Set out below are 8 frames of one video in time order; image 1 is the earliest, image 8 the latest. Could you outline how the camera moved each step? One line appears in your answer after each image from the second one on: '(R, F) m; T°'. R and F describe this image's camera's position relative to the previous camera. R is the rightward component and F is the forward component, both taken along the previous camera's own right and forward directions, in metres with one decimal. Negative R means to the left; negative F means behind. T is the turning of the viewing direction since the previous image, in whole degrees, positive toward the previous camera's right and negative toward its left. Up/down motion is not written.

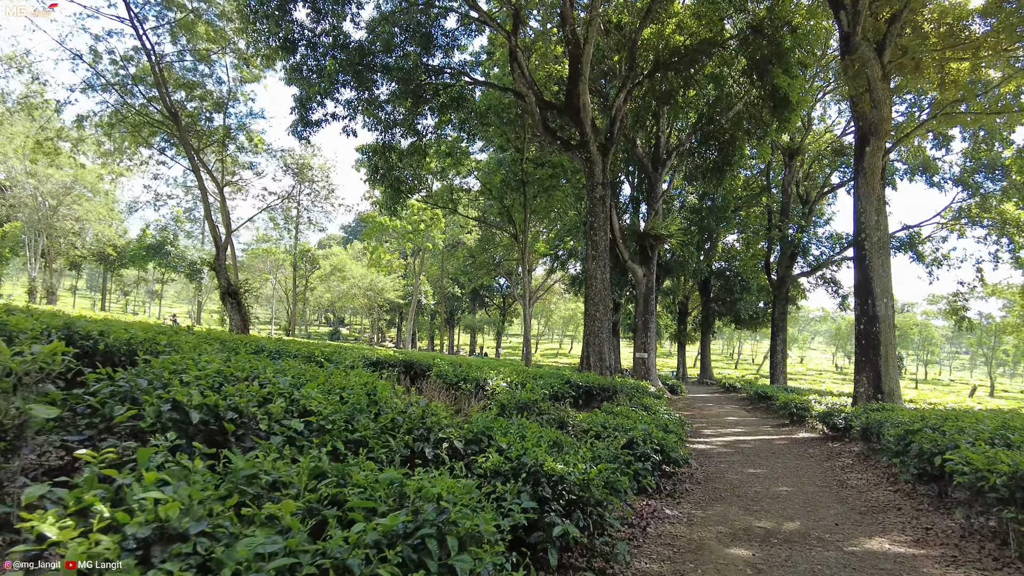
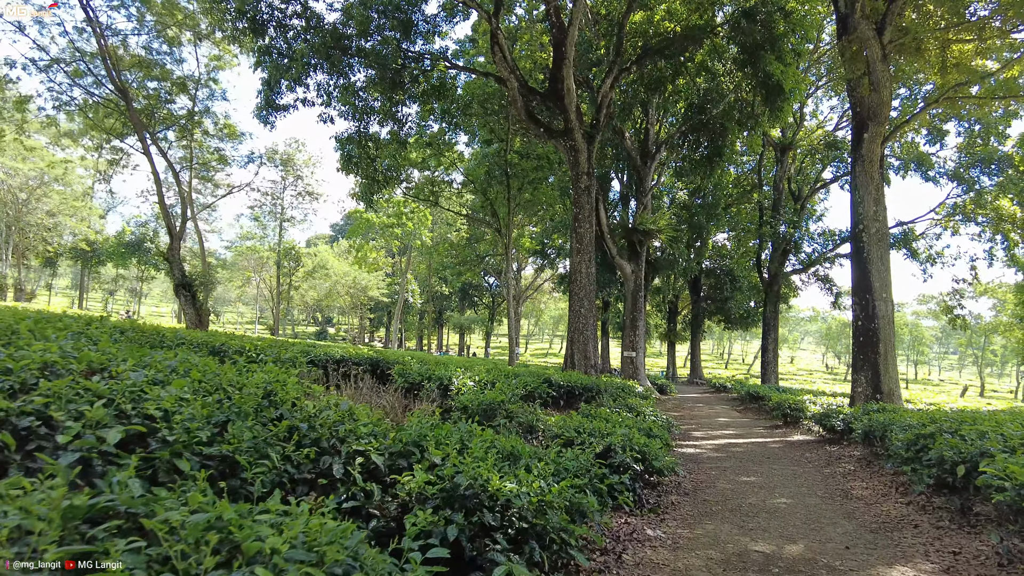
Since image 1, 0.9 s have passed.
(+0.3, +0.6) m; +1°
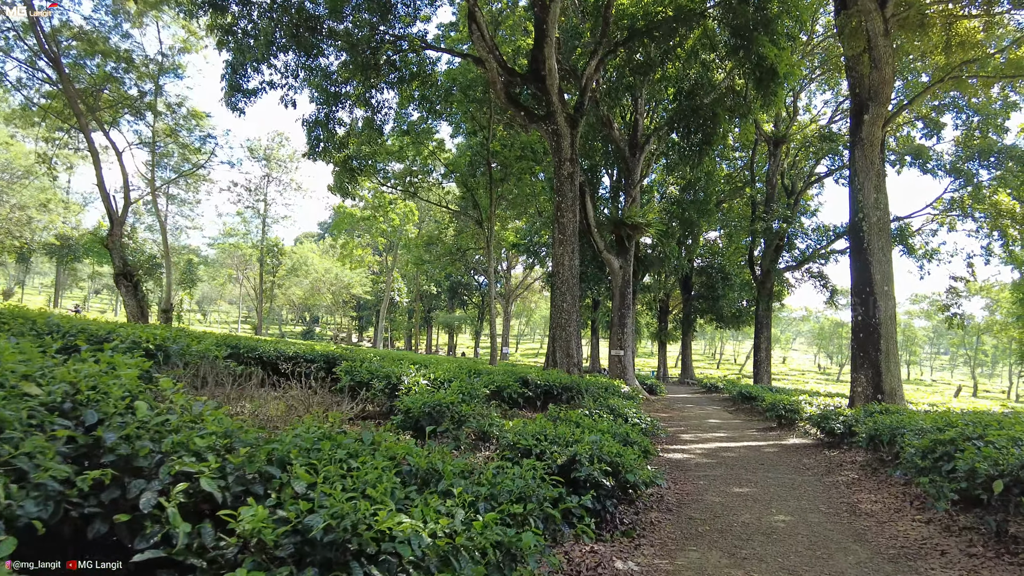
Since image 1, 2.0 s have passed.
(+0.3, +0.7) m; +1°
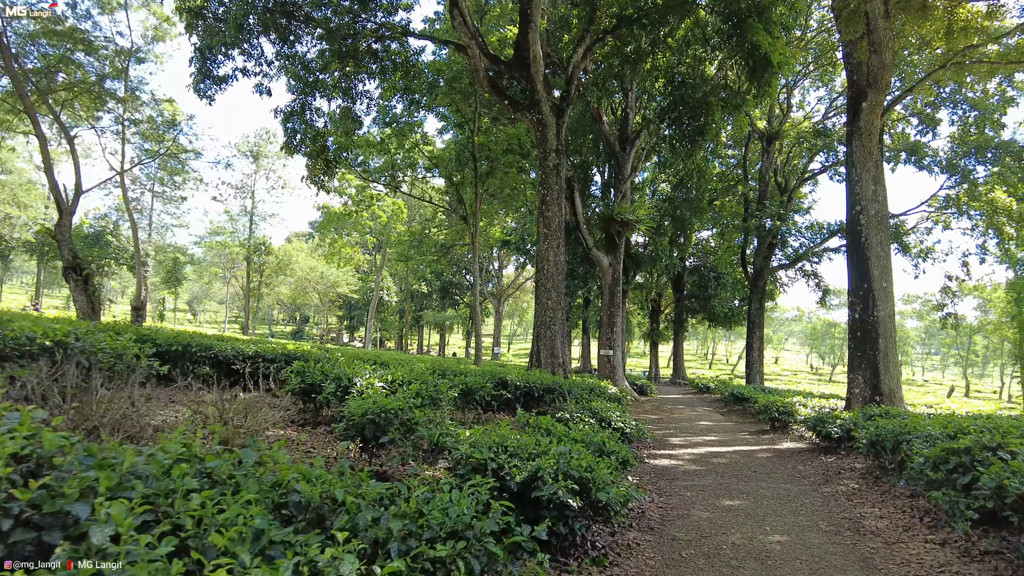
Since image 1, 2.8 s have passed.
(+0.2, +0.5) m; +1°
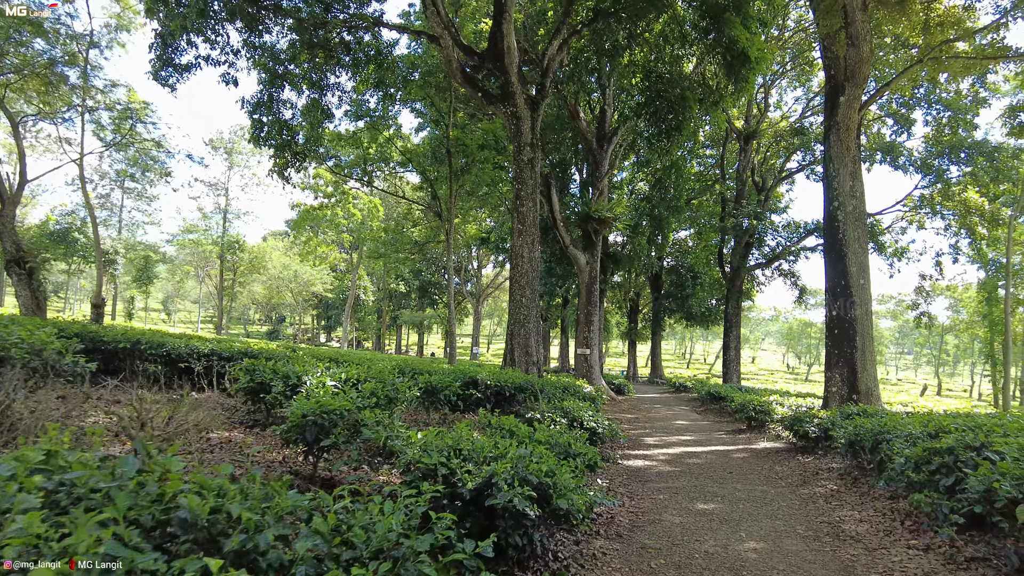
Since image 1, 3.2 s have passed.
(+0.2, +0.3) m; +2°
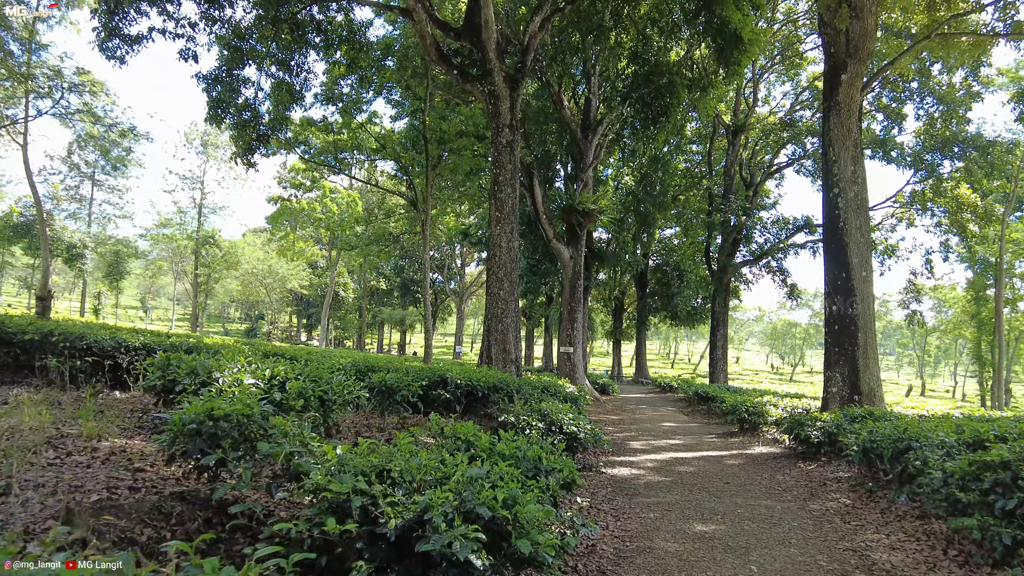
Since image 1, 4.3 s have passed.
(+0.2, +0.7) m; +2°
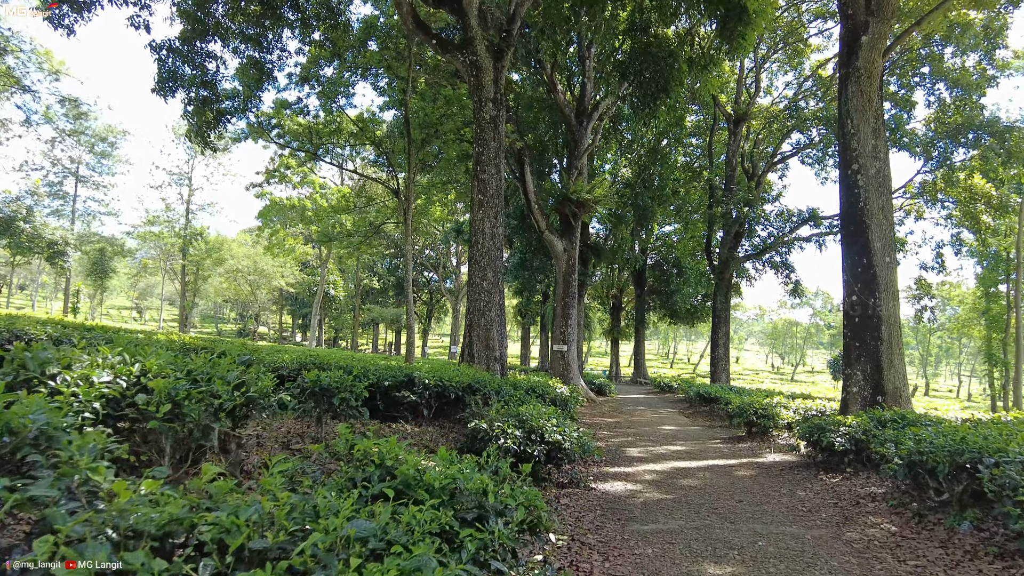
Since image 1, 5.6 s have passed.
(+0.2, +0.8) m; 0°
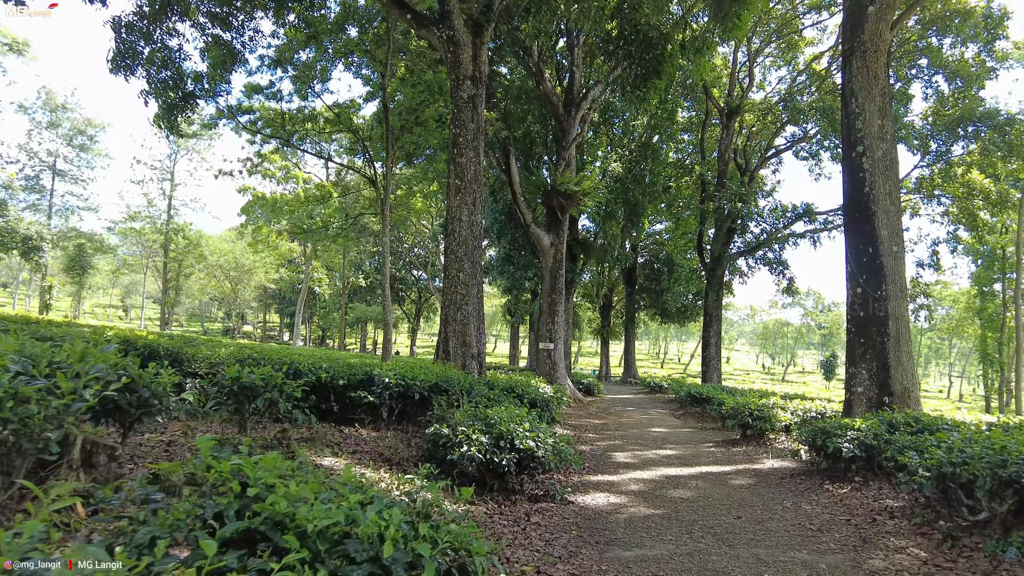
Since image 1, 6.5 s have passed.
(+0.2, +0.6) m; +1°
